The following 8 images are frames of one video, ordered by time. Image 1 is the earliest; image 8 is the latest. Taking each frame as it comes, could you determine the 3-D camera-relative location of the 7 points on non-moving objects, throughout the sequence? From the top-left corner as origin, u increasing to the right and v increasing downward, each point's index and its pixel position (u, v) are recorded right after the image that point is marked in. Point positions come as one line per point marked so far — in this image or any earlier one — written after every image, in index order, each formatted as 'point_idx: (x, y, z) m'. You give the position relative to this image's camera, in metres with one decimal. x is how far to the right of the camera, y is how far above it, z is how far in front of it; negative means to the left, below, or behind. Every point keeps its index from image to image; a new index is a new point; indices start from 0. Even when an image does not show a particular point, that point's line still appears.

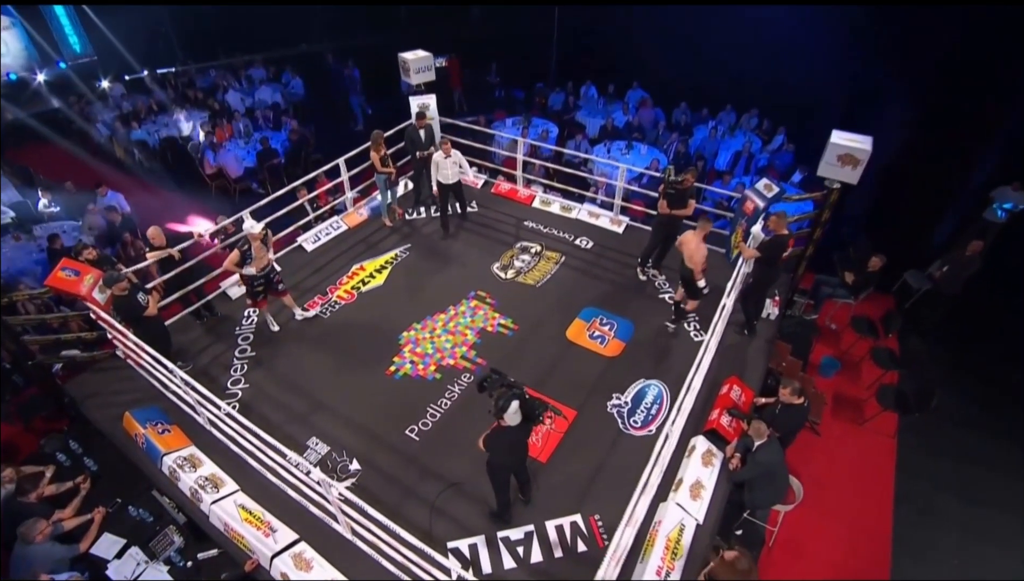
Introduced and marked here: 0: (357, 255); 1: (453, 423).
0: (-2.1, +0.5, +7.4) m
1: (-0.5, -1.3, +5.3) m
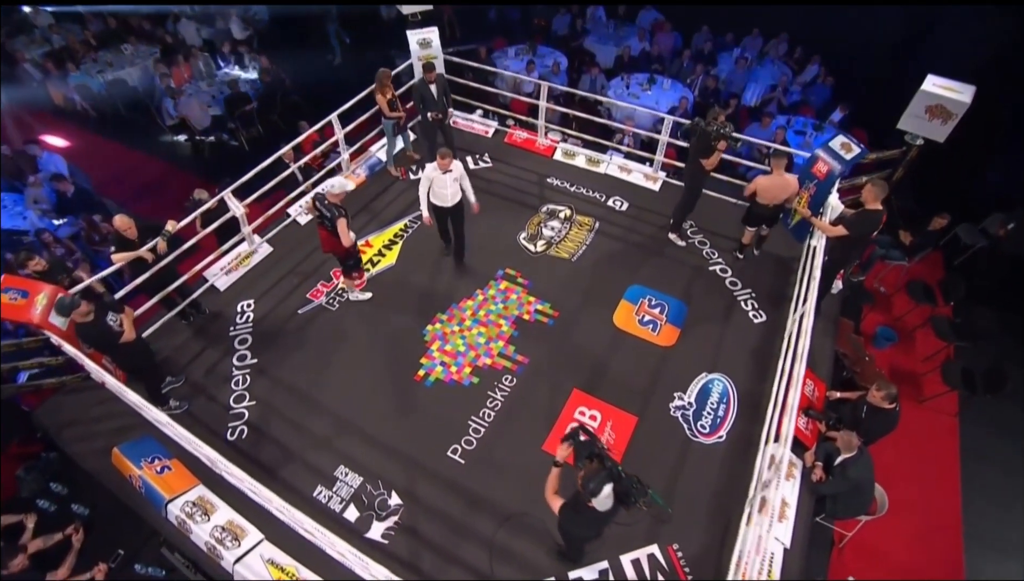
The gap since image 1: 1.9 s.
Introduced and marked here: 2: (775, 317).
0: (-1.8, +0.8, +6.4) m
1: (-0.1, -1.3, +4.6) m
2: (+2.8, -0.3, +5.6) m
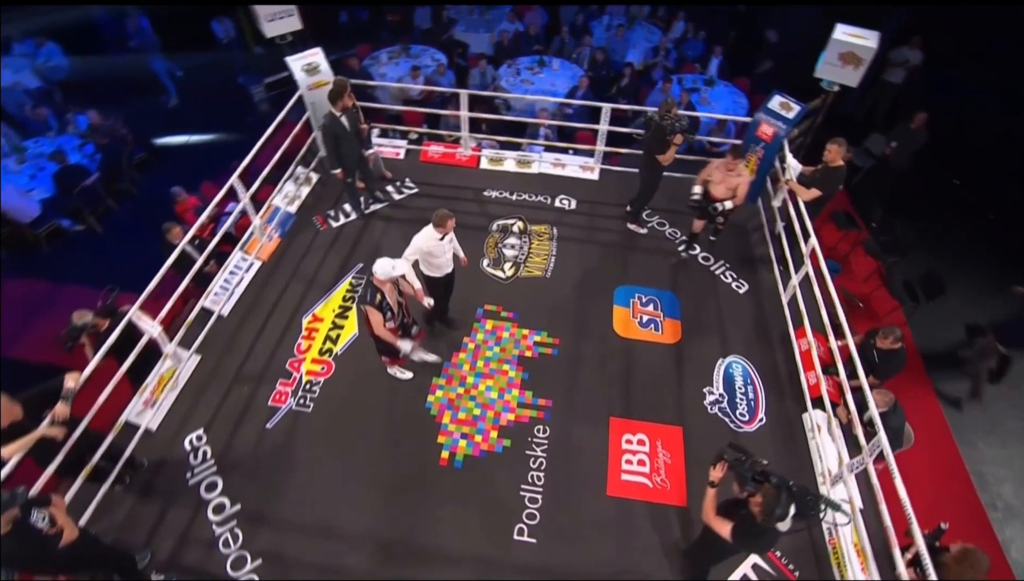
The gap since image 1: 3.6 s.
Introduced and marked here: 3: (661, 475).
0: (-2.1, -0.1, +5.4) m
1: (+0.4, -1.7, +4.2) m
2: (+2.6, +0.1, +5.6) m
3: (+1.2, -1.5, +4.4) m
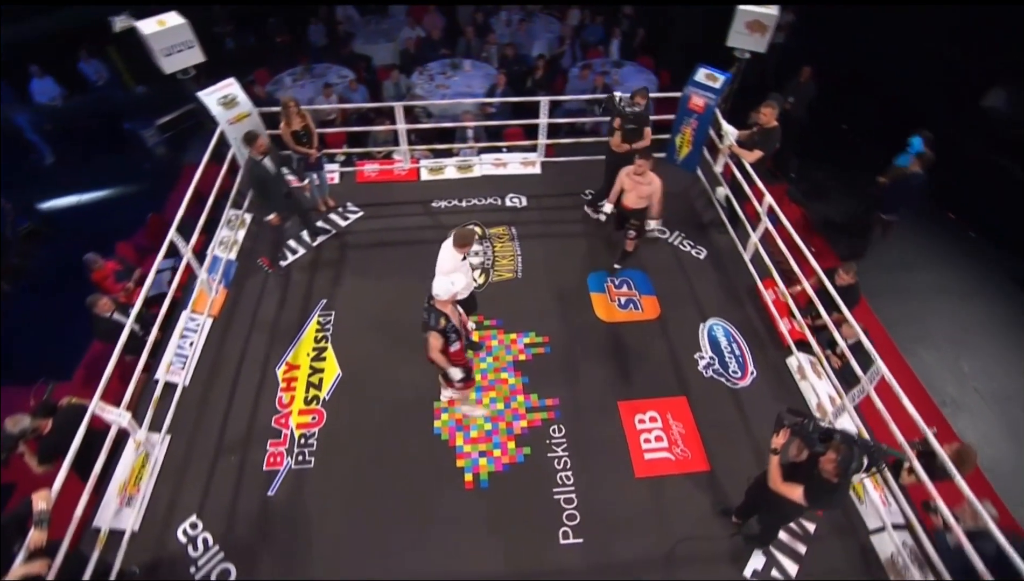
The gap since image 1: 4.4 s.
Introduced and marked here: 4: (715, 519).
0: (-2.3, -0.6, +4.9) m
1: (+0.7, -1.6, +4.2) m
2: (+2.3, +0.5, +5.9) m
3: (+1.4, -1.3, +4.5) m
4: (+1.6, -1.8, +4.1) m
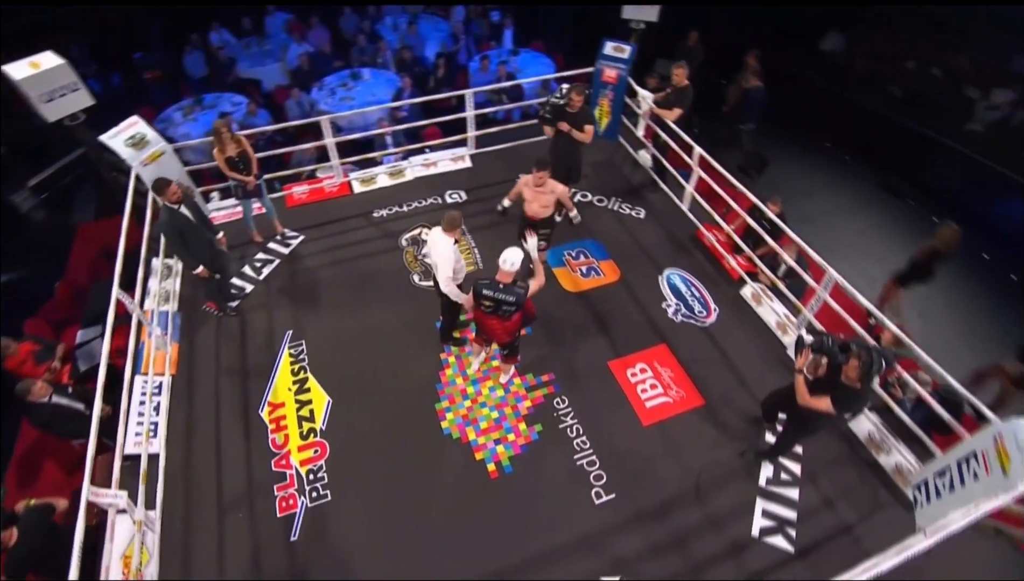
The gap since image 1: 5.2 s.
0: (-2.3, -0.9, +4.6) m
1: (+0.9, -1.3, +4.4) m
2: (+1.7, +1.0, +6.4) m
3: (+1.5, -0.9, +4.8) m
4: (+1.8, -1.3, +4.4) m
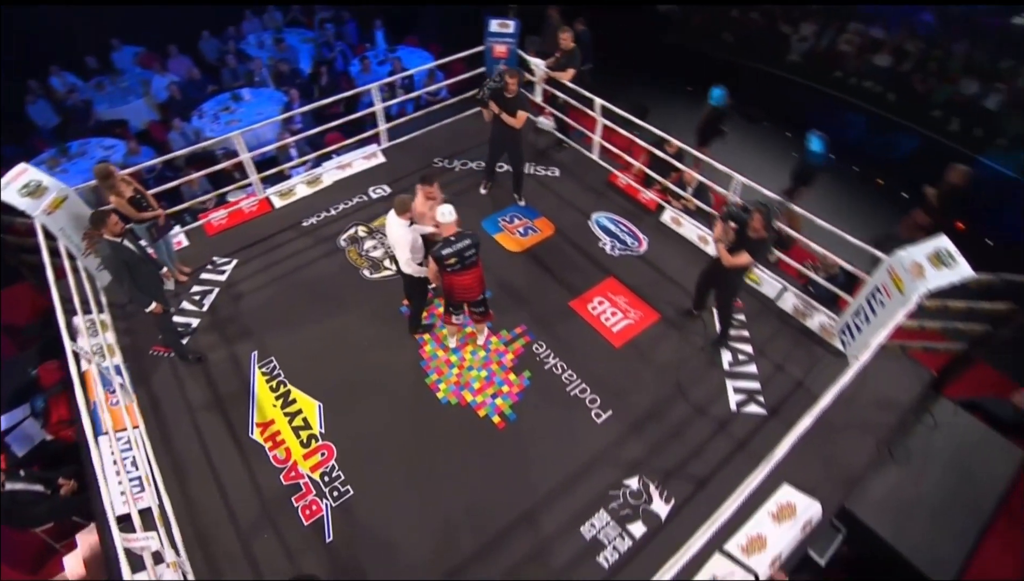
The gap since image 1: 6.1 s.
0: (-2.4, -1.1, +4.4) m
1: (+0.8, -0.8, +4.8) m
2: (+0.6, +1.6, +6.9) m
3: (+1.2, -0.2, +5.3) m
4: (+1.6, -0.5, +5.0) m
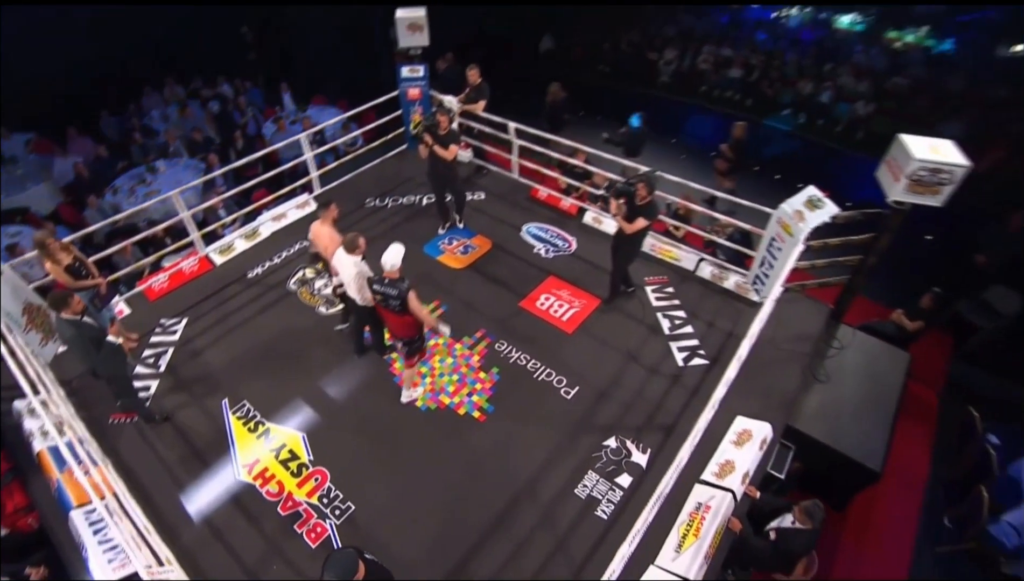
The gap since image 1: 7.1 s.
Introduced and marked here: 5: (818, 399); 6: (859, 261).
0: (-2.5, -1.5, +4.4) m
1: (+0.5, -0.7, +5.3) m
2: (-0.4, +1.5, +7.4) m
3: (+0.7, -0.1, +5.9) m
4: (+1.2, -0.3, +5.6) m
5: (+2.9, -1.0, +5.0) m
6: (+3.3, +0.3, +5.1) m
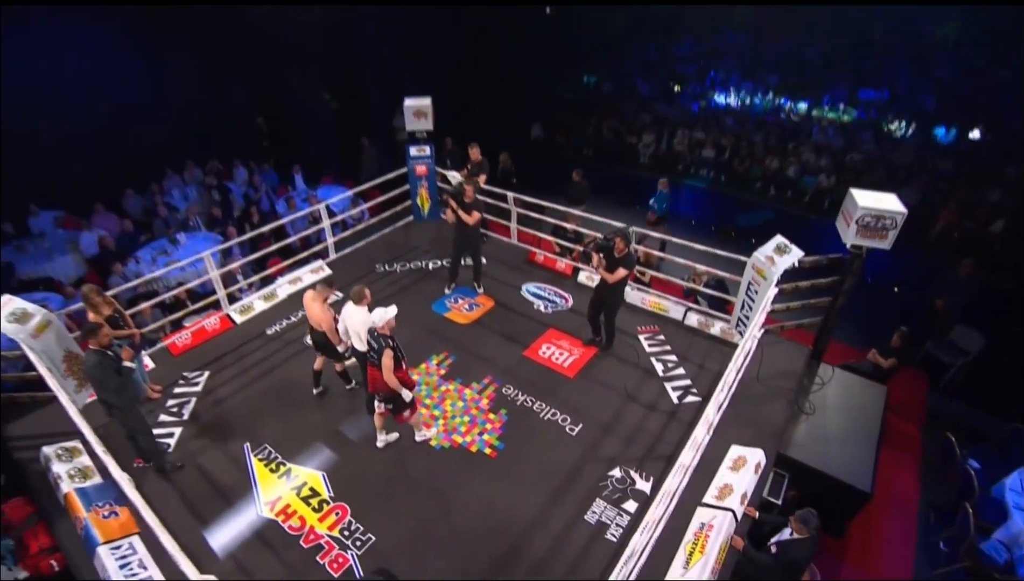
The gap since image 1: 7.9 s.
0: (-2.4, -1.9, +4.5) m
1: (+0.6, -1.1, +5.6) m
2: (-0.4, +0.6, +8.1) m
3: (+0.8, -0.7, +6.3) m
4: (+1.3, -0.9, +6.0) m
5: (+3.0, -1.4, +5.3) m
6: (+3.4, -0.1, +5.6) m
